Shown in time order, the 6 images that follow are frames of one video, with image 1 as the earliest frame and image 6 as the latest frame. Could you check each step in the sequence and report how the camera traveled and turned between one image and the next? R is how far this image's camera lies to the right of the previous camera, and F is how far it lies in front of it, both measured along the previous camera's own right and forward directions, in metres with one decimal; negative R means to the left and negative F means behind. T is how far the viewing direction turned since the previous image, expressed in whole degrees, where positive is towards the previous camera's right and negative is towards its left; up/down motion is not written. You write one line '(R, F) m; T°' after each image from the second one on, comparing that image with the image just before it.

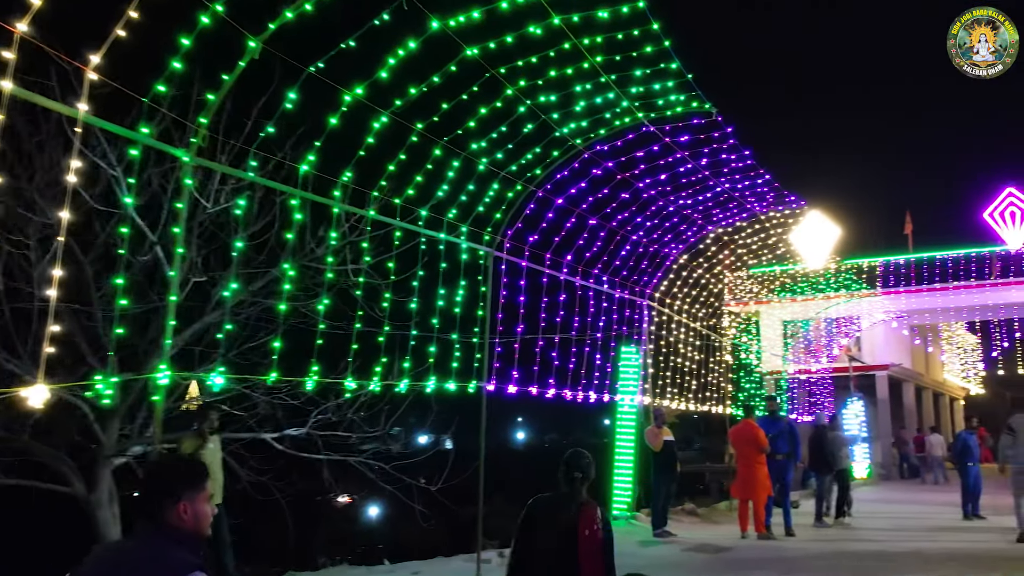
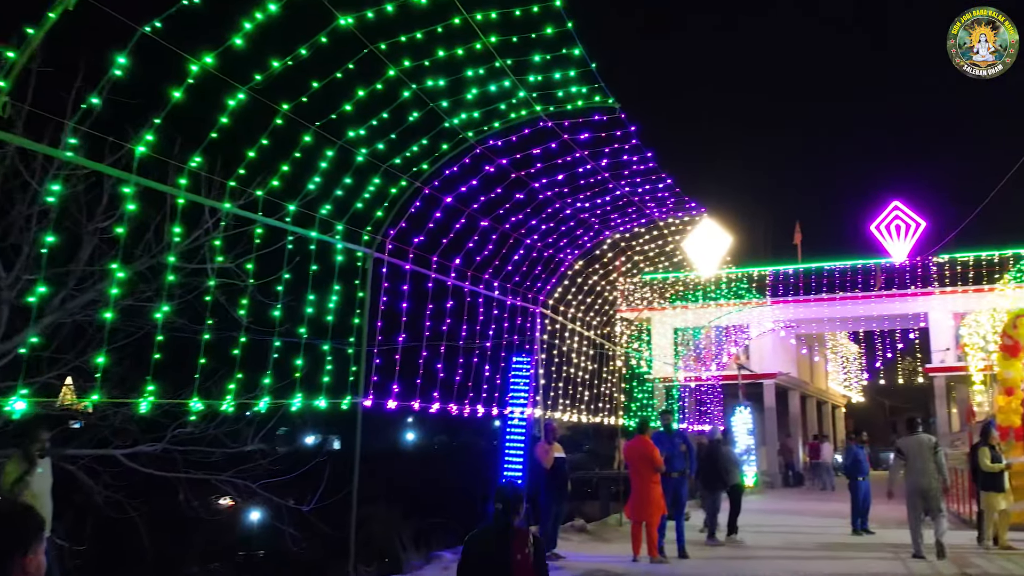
(+0.1, +0.7) m; +6°
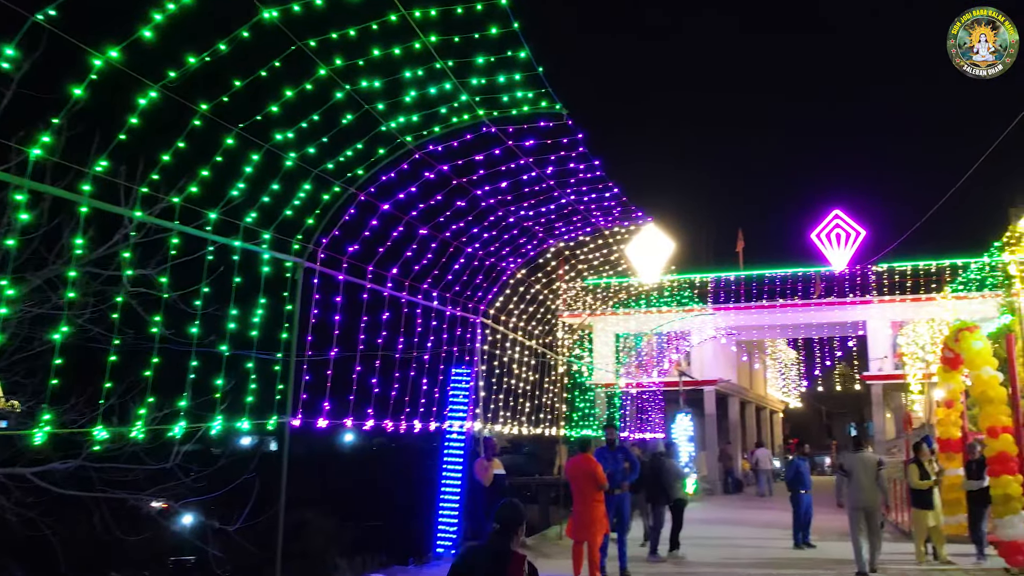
(0.0, +0.4) m; +3°
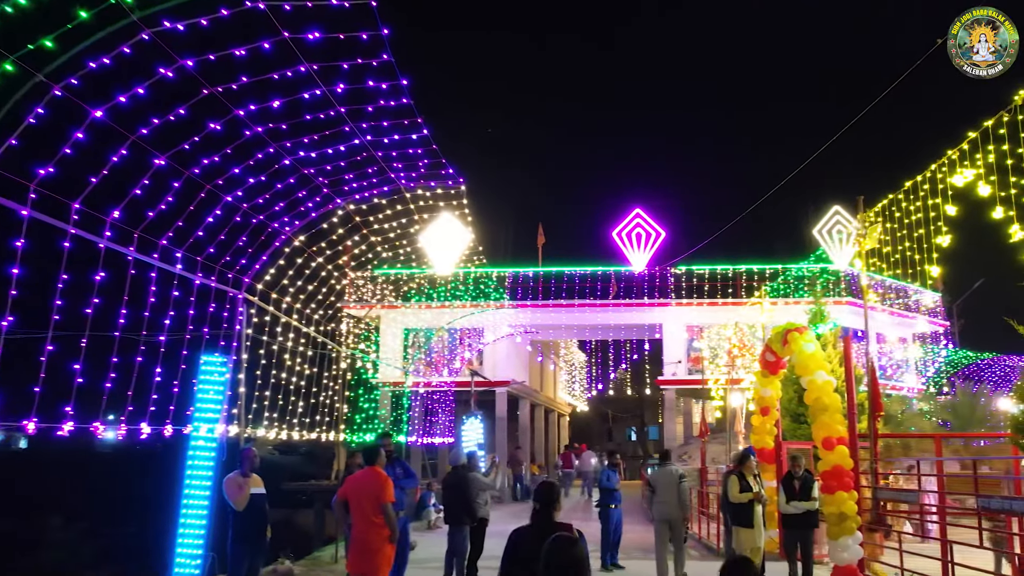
(+0.1, +2.0) m; +12°
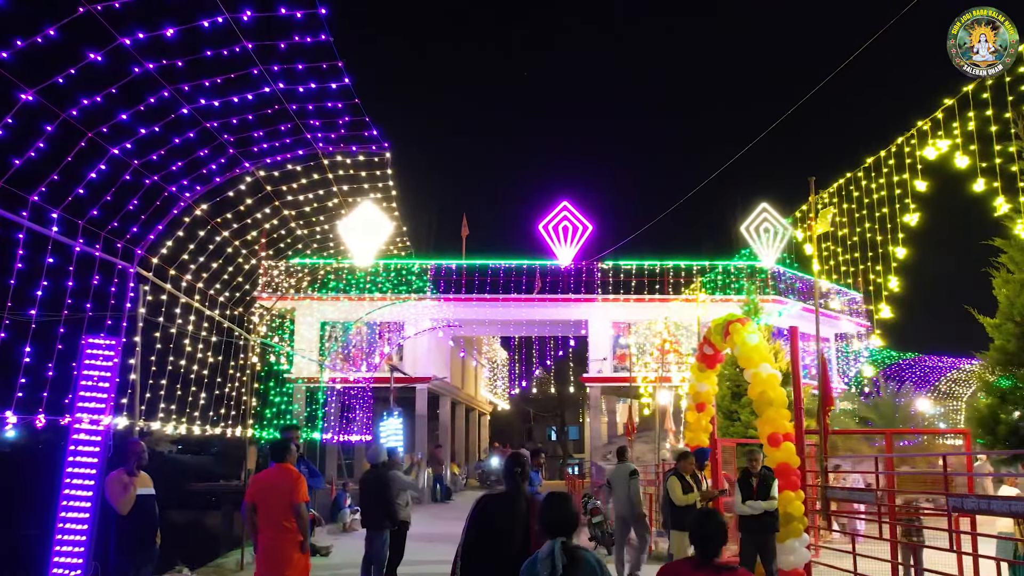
(-0.1, +0.8) m; +5°
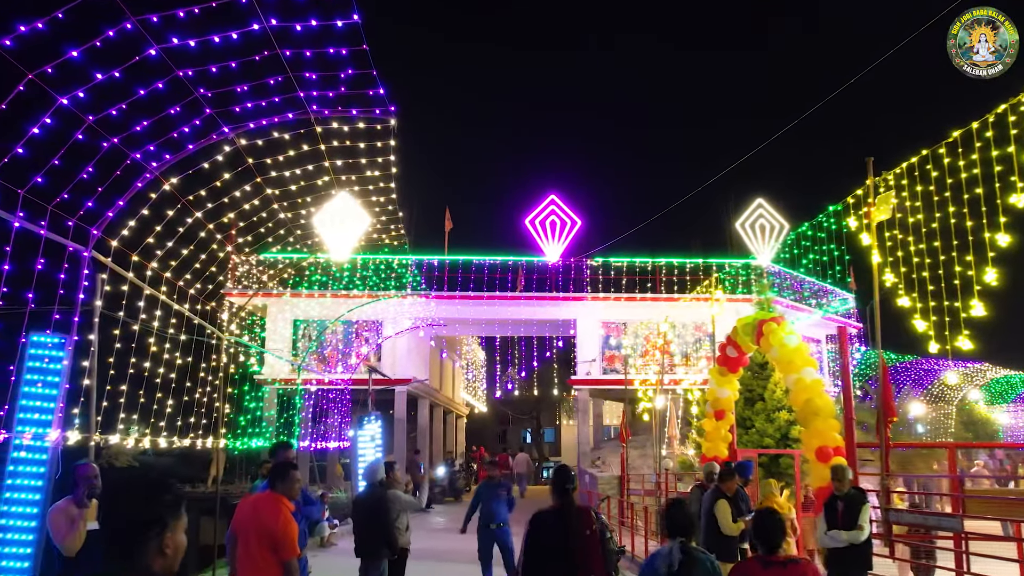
(-0.4, +1.2) m; +2°
